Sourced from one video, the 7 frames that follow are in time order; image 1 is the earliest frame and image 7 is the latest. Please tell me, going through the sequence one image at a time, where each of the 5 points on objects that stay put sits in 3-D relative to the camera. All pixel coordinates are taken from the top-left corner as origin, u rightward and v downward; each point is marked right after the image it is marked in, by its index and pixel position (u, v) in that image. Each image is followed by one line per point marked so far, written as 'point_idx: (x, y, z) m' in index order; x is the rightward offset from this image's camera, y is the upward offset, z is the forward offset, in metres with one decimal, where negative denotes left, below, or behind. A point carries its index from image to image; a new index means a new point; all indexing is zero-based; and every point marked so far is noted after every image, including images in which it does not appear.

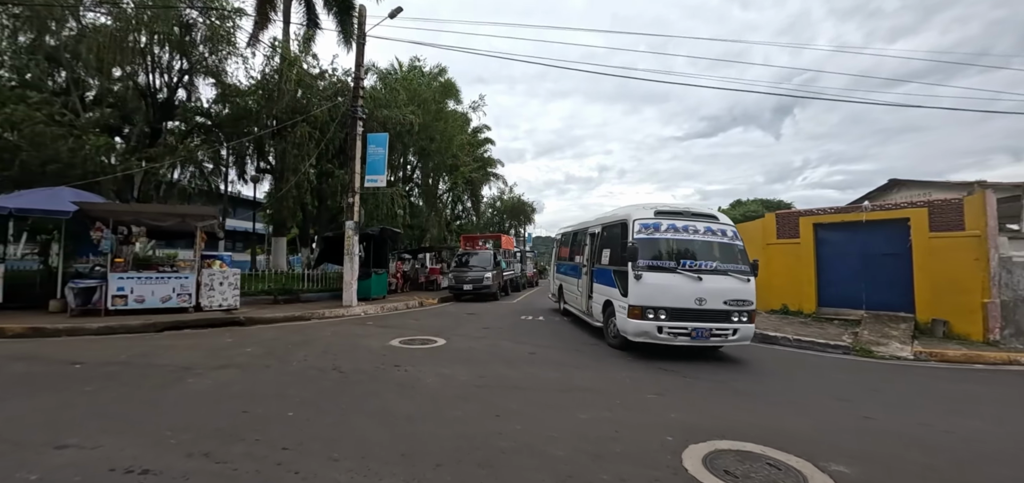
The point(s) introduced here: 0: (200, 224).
0: (-8.1, +0.5, +11.0) m
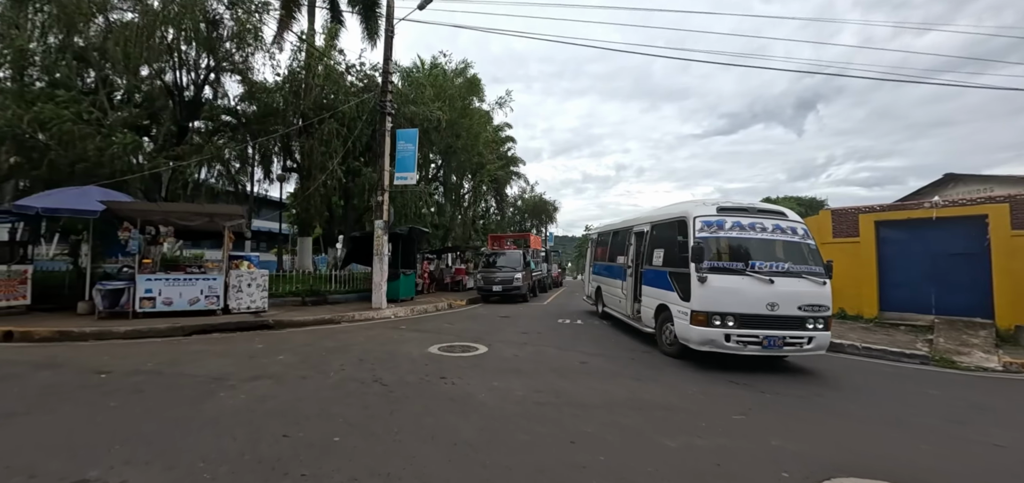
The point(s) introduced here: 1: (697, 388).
0: (-7.1, +0.5, +10.6) m
1: (+2.8, -2.2, +6.3) m
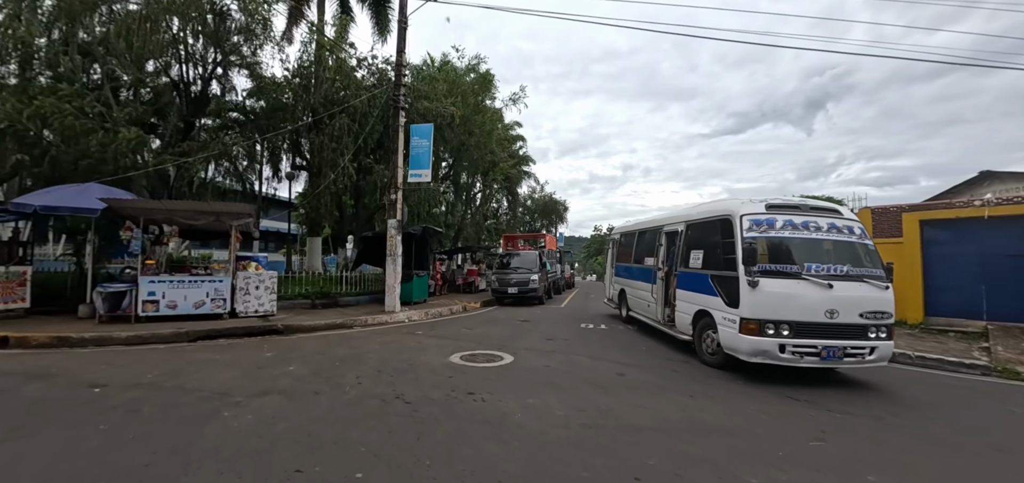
0: (-6.6, +0.5, +10.1) m
1: (+3.2, -2.2, +5.6) m
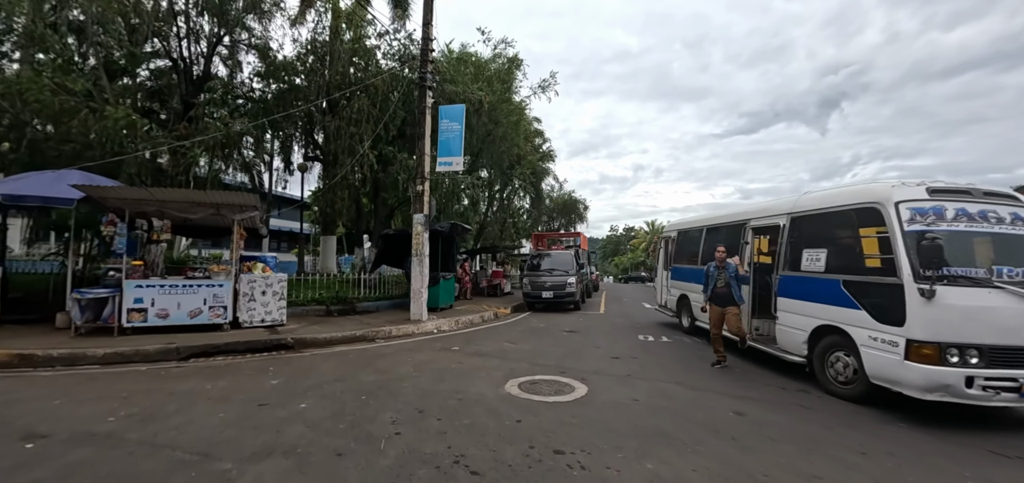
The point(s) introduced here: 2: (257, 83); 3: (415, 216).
0: (-5.5, +0.5, +8.6) m
1: (+4.2, -2.1, +3.9) m
2: (-7.6, +4.8, +12.7) m
3: (-2.5, +0.6, +10.8) m
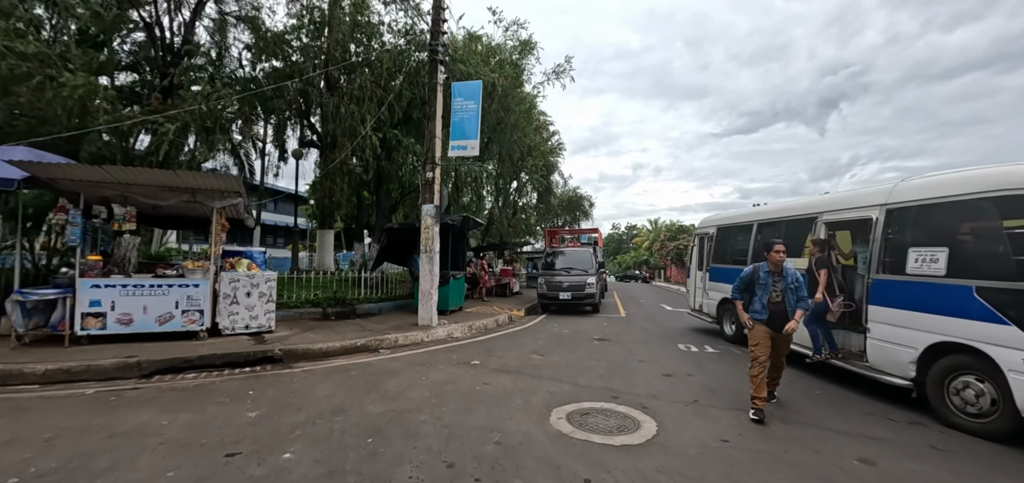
0: (-5.0, +0.7, +7.3) m
1: (+4.7, -2.1, +2.6) m
2: (-7.1, +4.9, +11.3) m
3: (-2.0, +0.8, +9.5) m
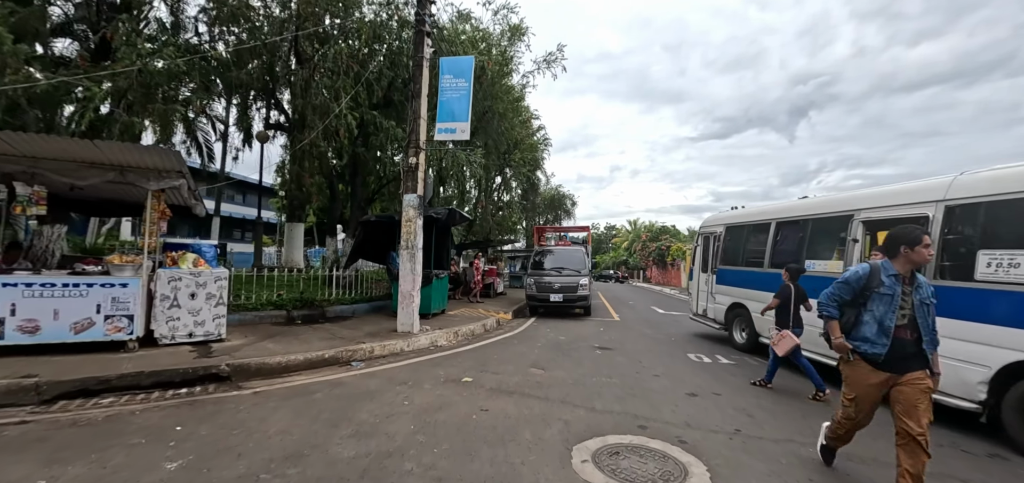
0: (-5.1, +0.8, +6.0) m
1: (+4.9, -2.1, +1.9) m
2: (-7.3, +5.1, +9.9) m
3: (-2.1, +0.9, +8.4) m
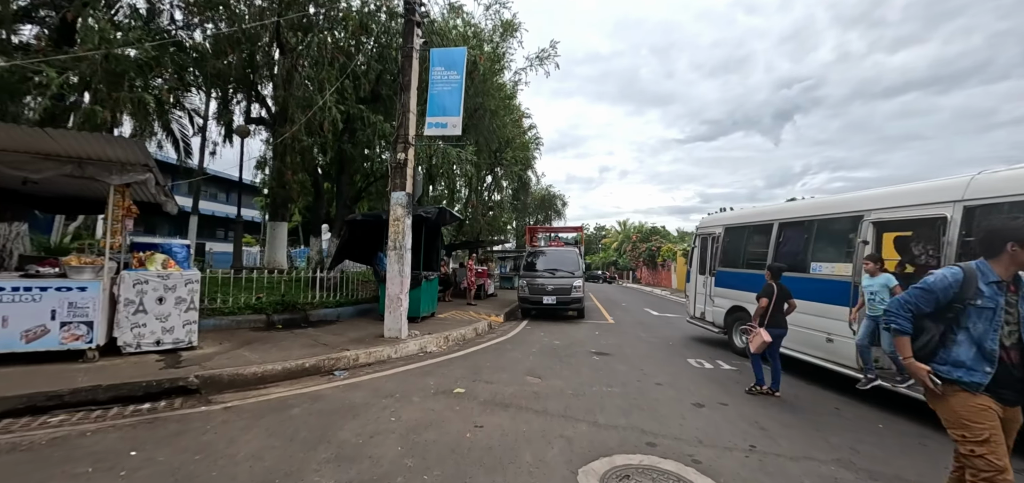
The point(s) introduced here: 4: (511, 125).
0: (-5.1, +0.8, +5.5) m
1: (+4.9, -2.1, +1.6) m
2: (-7.4, +5.1, +9.4) m
3: (-2.2, +0.9, +8.0) m
4: (0.0, +5.1, +18.2) m
